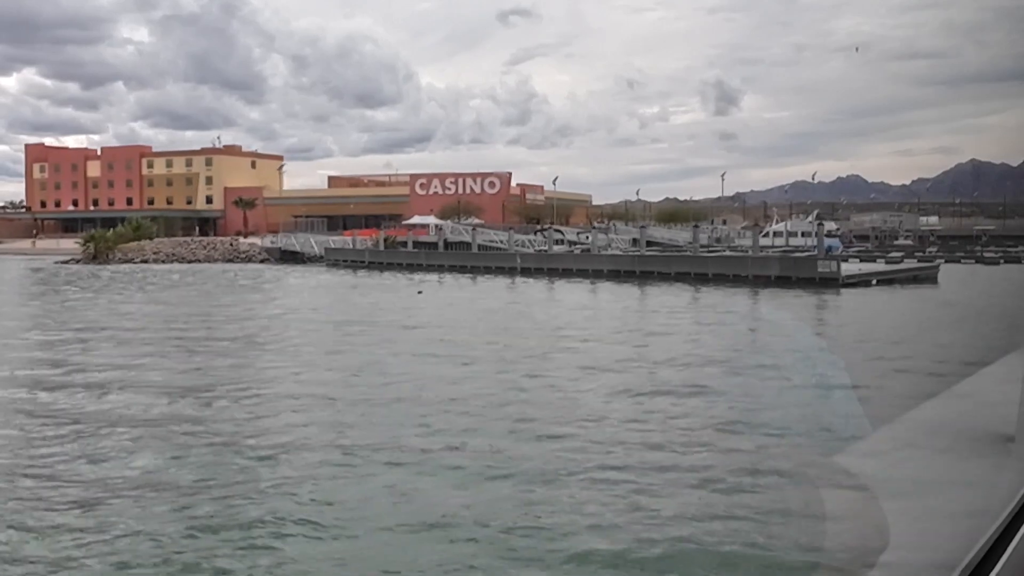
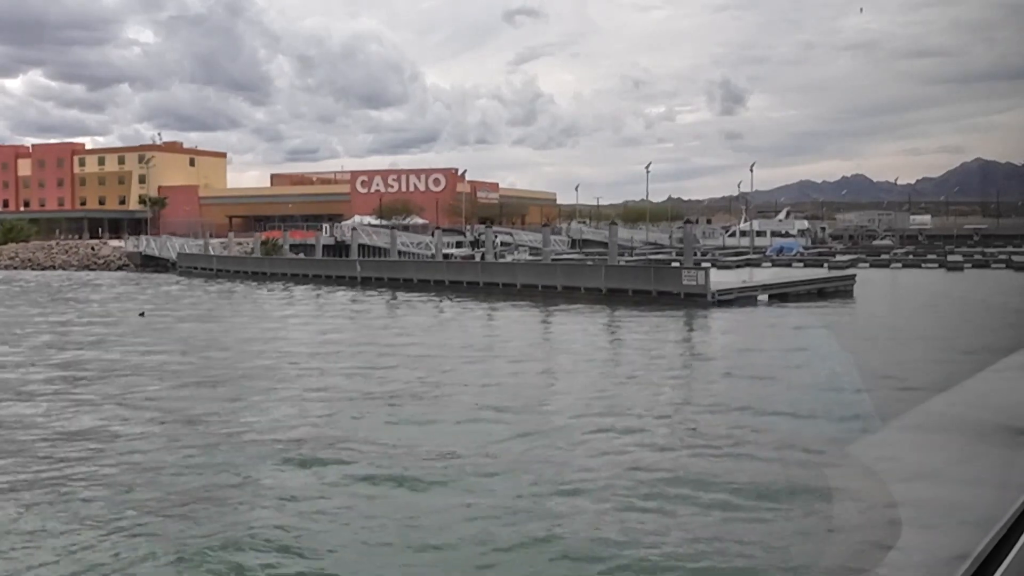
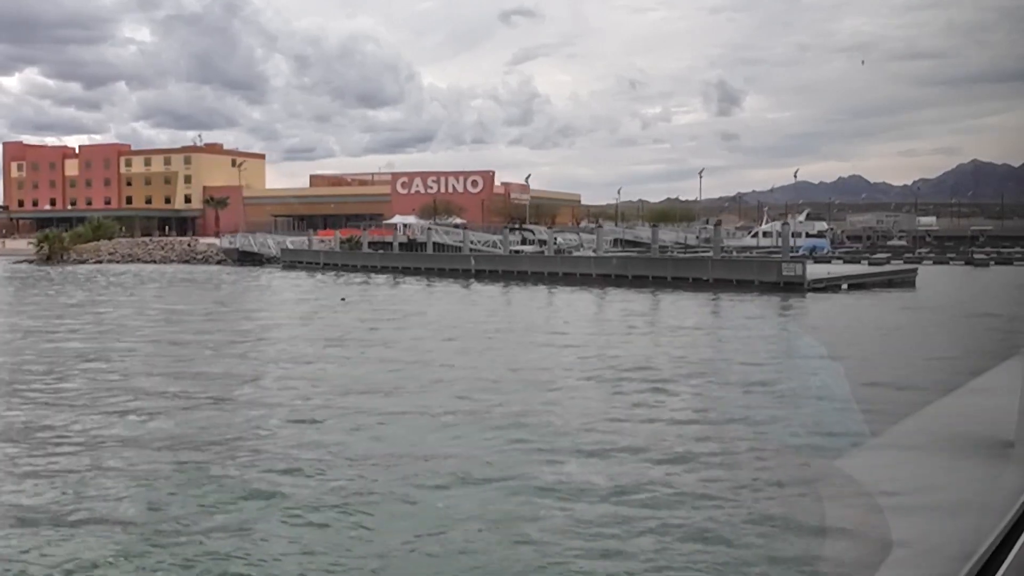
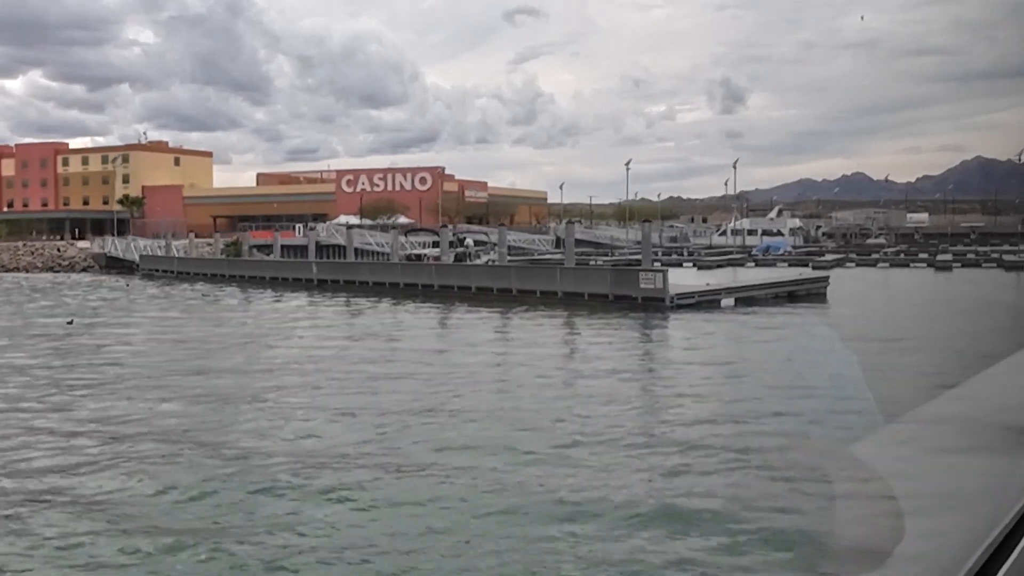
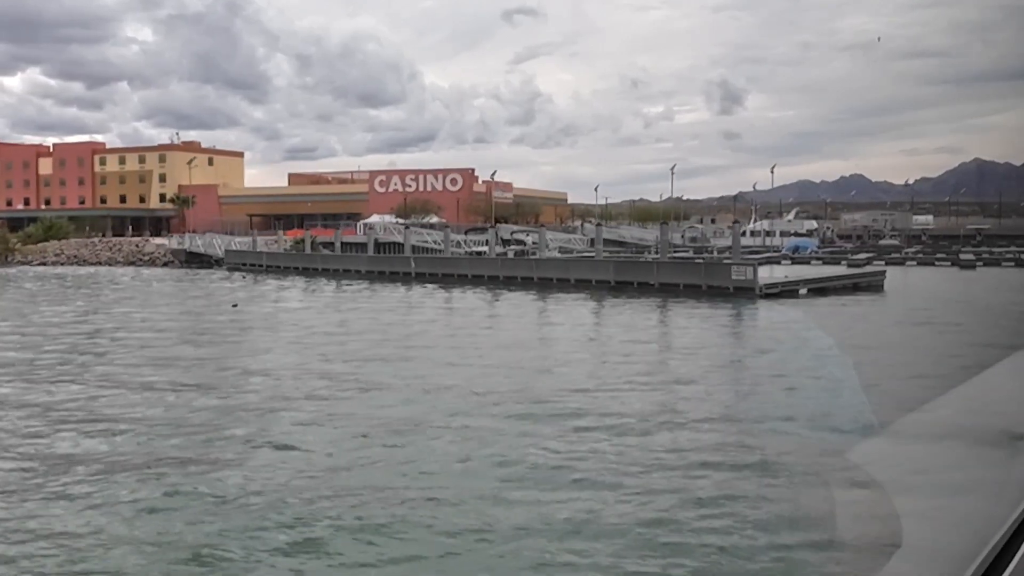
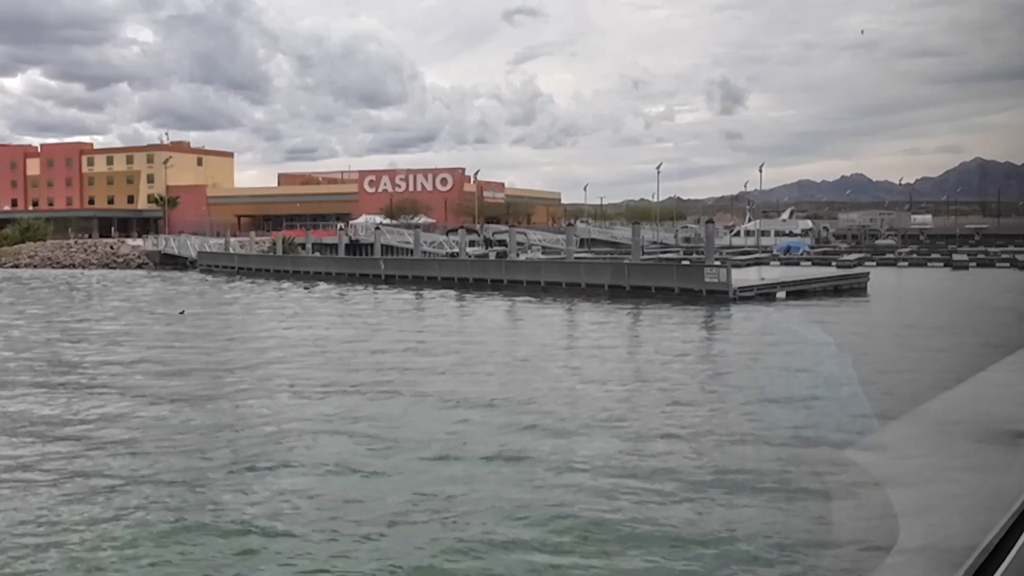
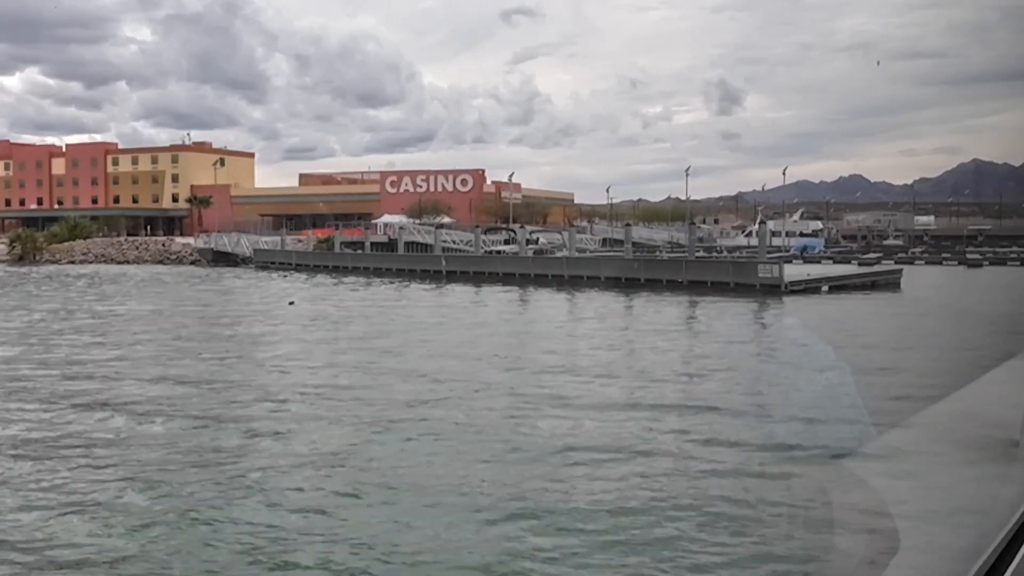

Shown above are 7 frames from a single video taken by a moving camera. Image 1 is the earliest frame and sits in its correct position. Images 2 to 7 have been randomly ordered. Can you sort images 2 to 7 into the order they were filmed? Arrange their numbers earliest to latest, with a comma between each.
3, 7, 5, 6, 2, 4
